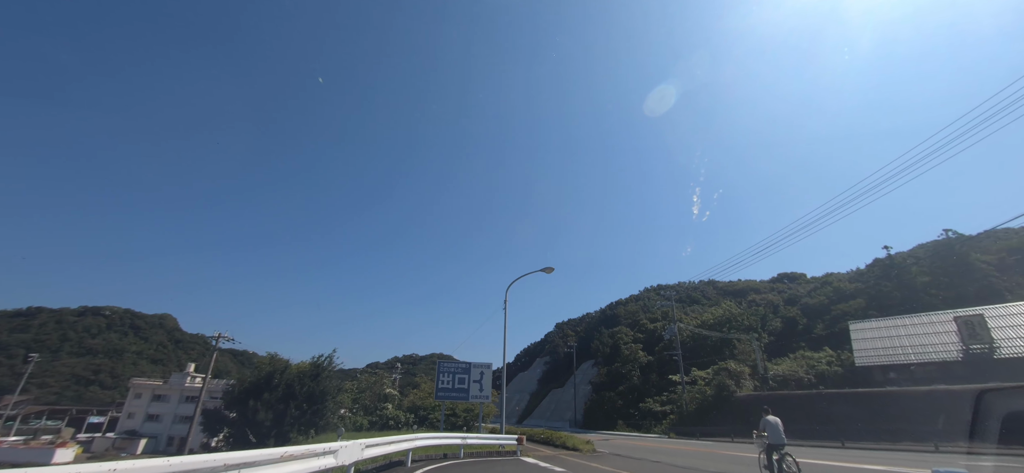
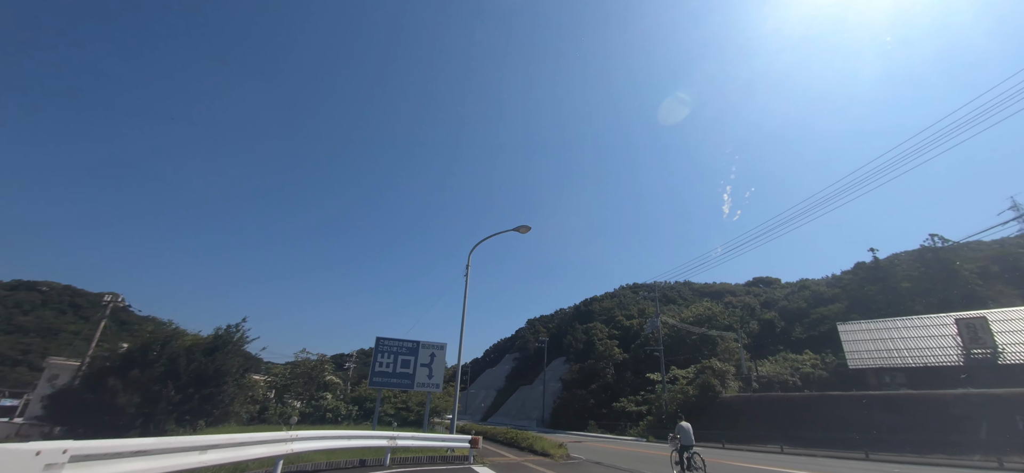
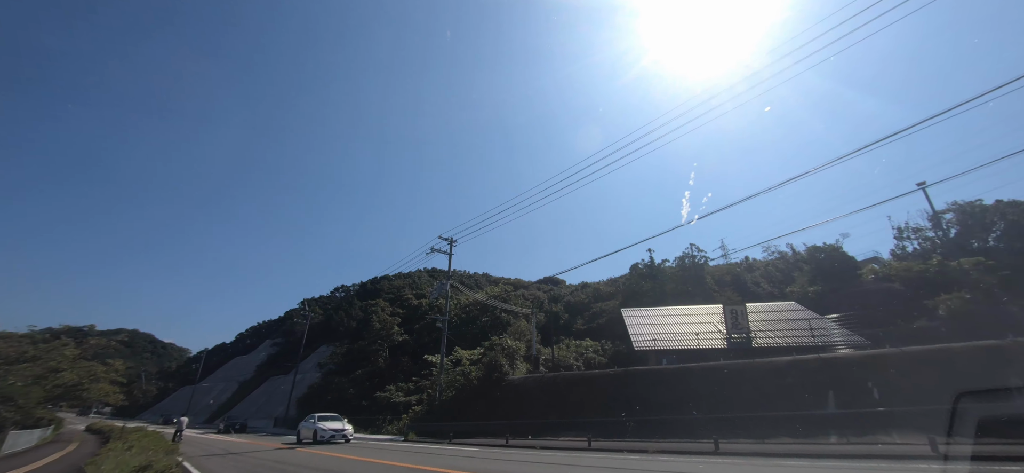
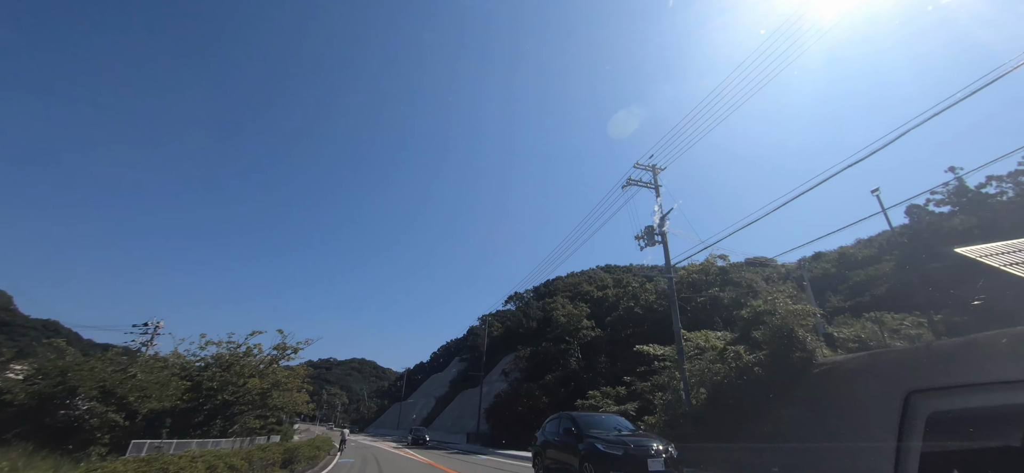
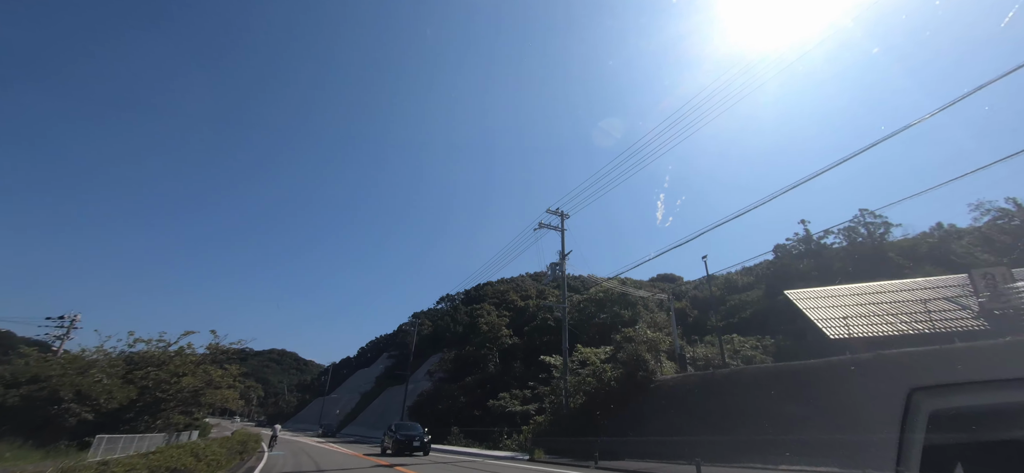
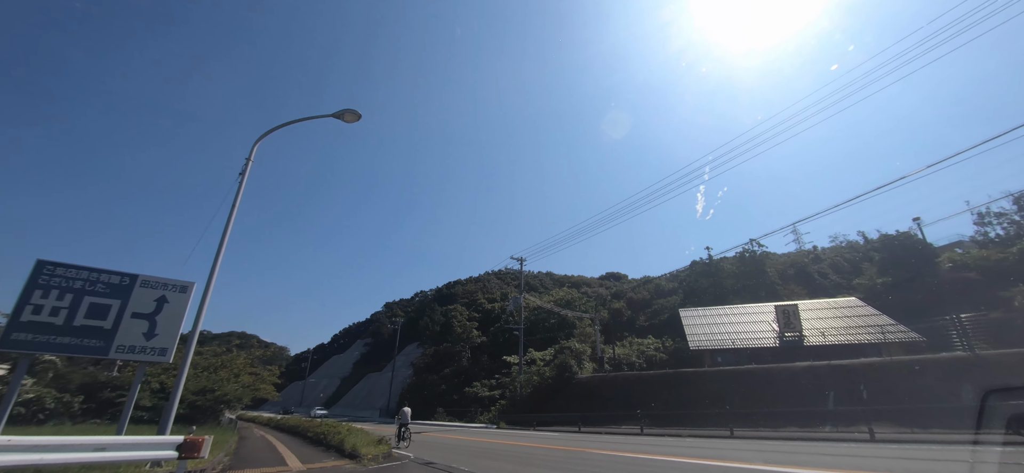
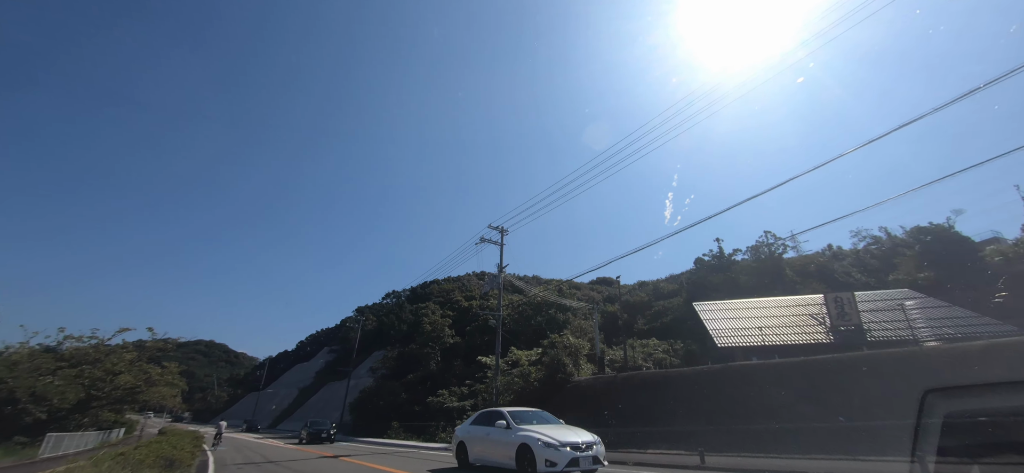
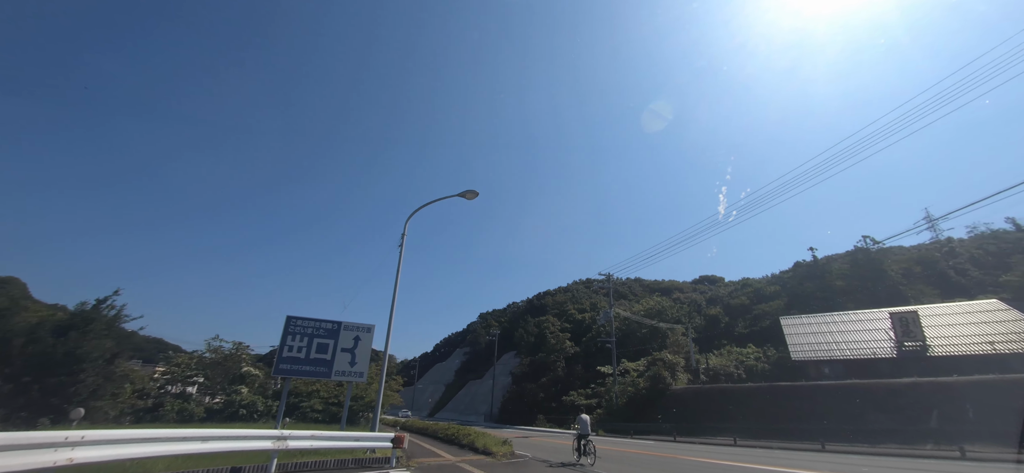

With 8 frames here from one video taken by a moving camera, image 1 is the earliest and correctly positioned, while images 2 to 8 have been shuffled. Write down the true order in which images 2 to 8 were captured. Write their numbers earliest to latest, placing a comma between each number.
2, 8, 6, 3, 7, 5, 4
